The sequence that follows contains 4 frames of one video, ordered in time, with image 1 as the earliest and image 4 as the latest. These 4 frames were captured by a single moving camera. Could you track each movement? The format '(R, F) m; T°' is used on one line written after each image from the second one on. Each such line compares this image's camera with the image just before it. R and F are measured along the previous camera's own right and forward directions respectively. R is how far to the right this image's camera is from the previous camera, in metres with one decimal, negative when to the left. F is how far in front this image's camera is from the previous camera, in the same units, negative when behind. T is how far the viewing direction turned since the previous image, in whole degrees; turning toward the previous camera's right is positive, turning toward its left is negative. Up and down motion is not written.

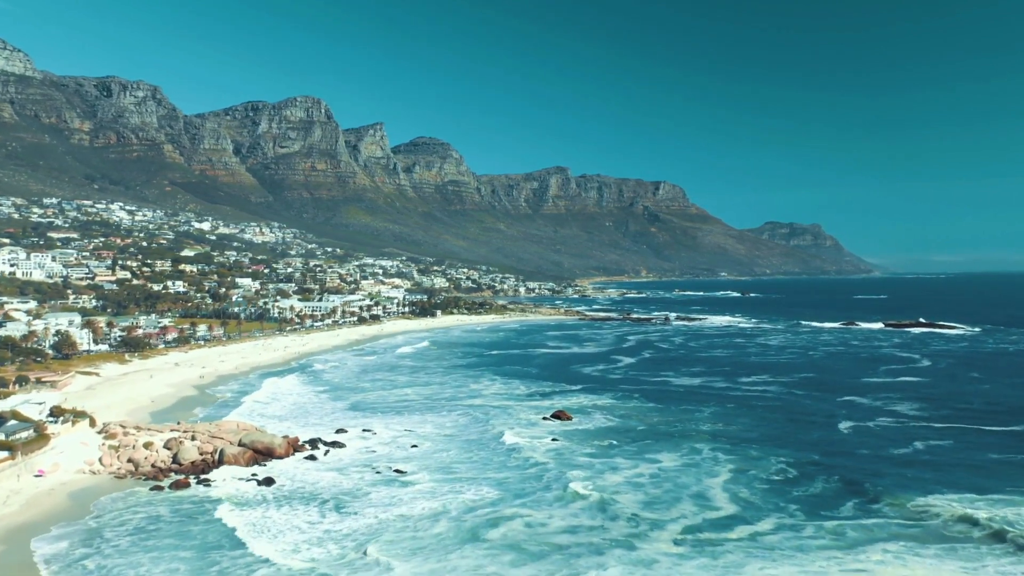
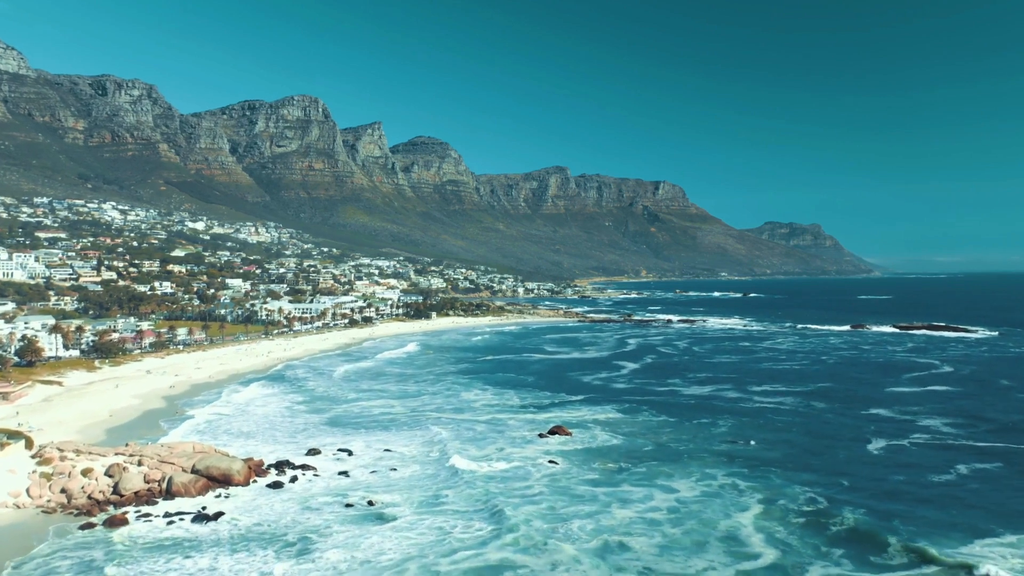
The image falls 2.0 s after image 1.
(+0.4, +4.0) m; 0°
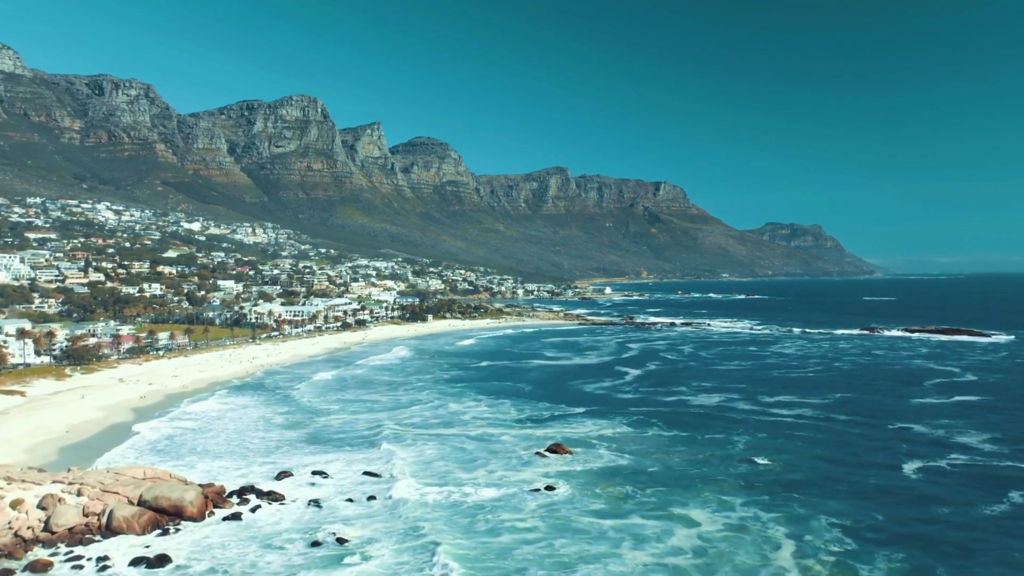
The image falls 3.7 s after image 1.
(+0.3, +3.6) m; 0°
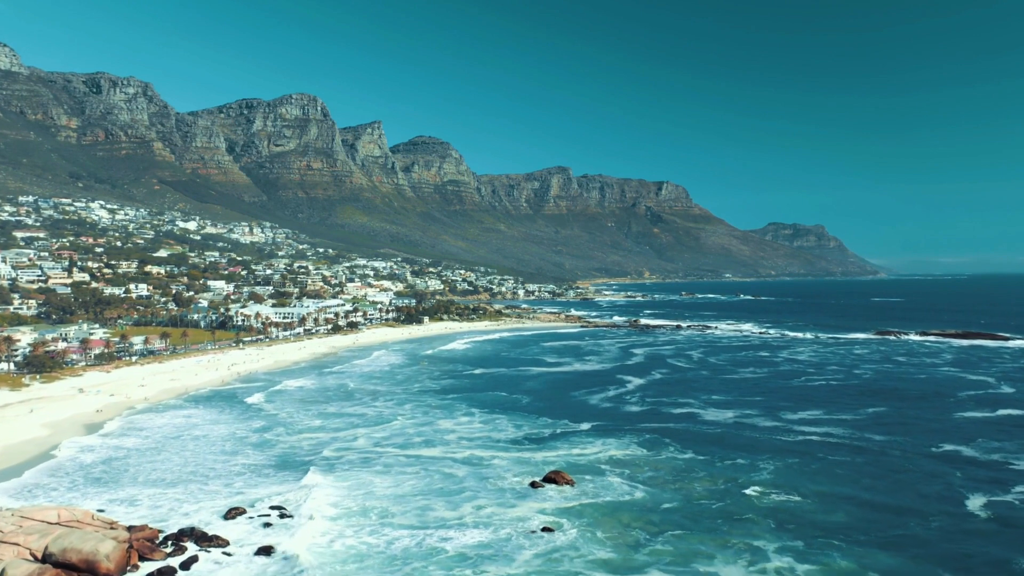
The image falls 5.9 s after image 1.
(+0.4, +4.7) m; 0°
